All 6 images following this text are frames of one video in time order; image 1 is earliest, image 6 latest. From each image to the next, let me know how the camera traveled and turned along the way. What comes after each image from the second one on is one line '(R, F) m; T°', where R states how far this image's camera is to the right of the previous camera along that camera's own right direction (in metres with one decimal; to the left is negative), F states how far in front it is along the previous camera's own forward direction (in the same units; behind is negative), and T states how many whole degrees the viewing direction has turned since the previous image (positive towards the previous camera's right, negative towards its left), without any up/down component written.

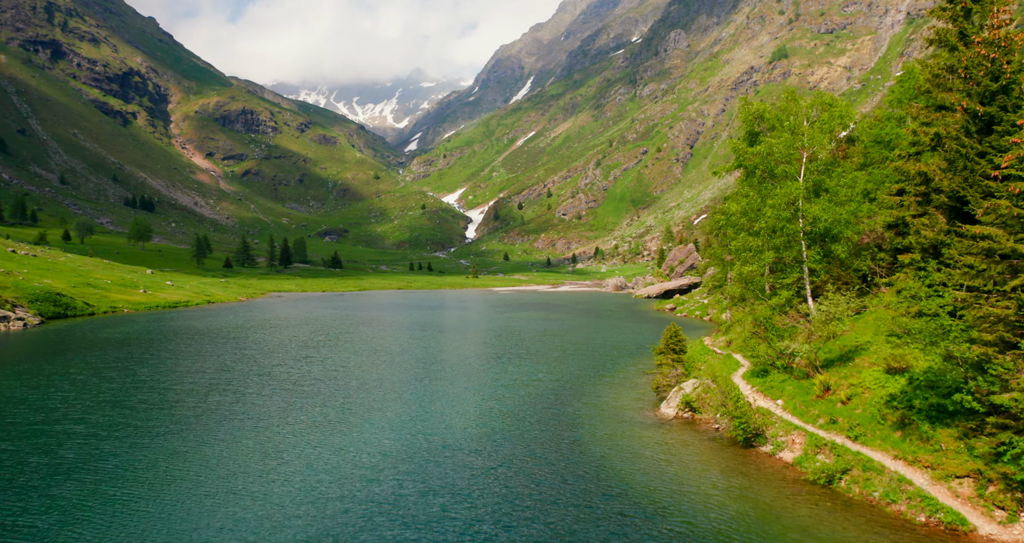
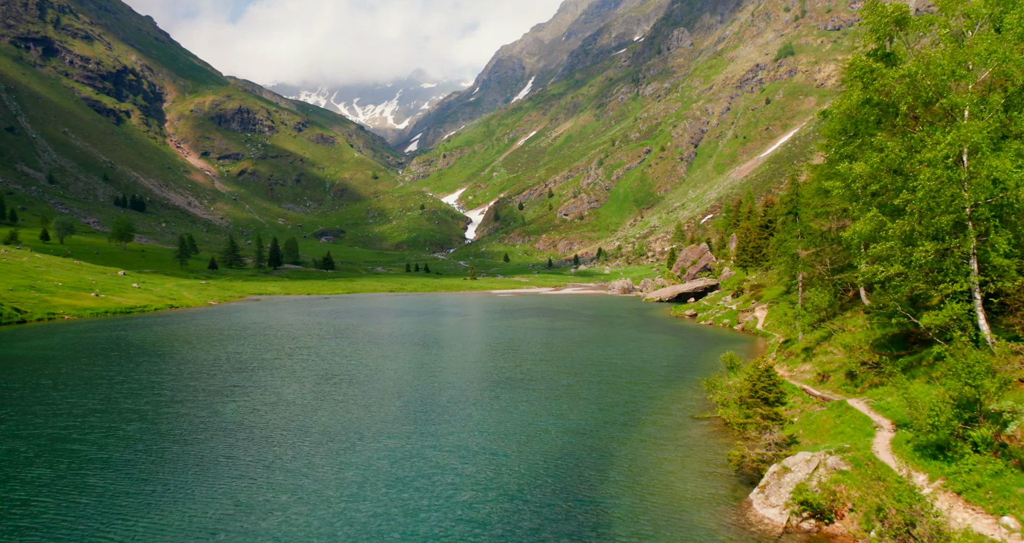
(+0.4, +13.2) m; 0°
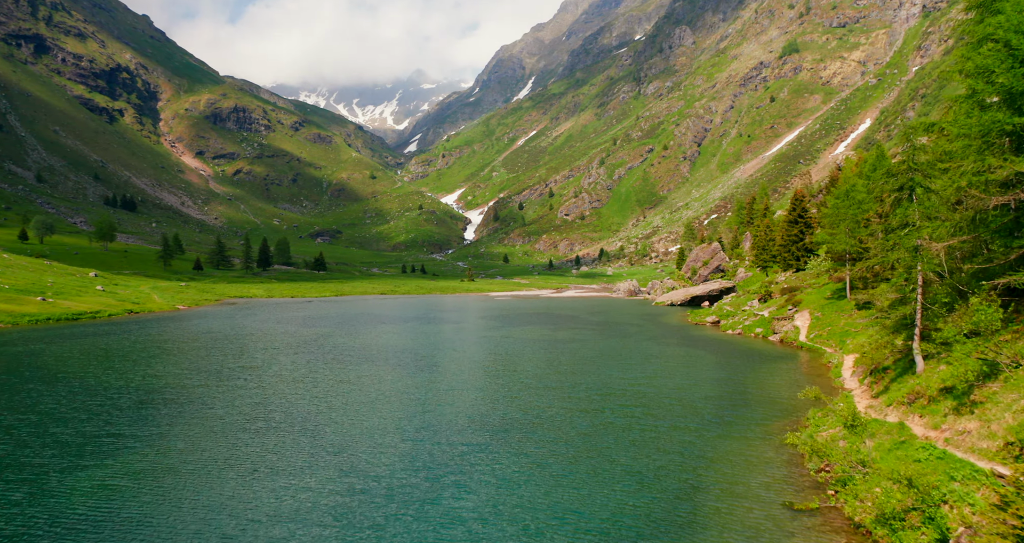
(+0.3, +11.4) m; 0°
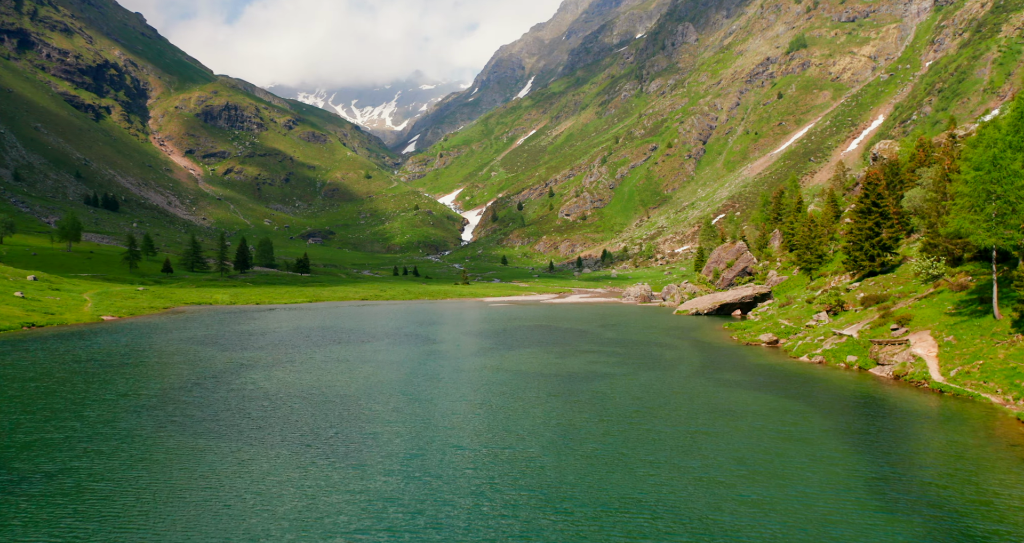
(+0.5, +19.8) m; 0°
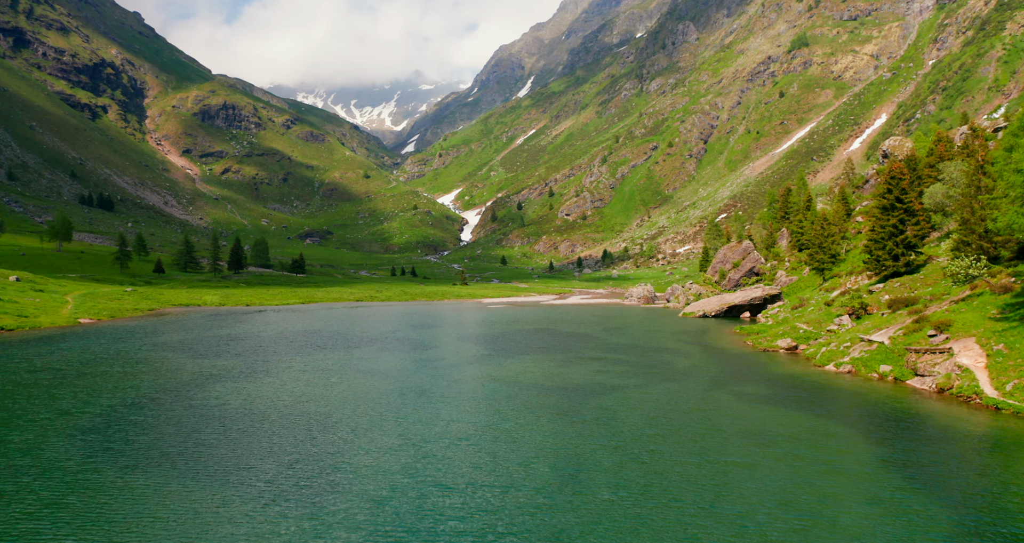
(+0.1, +4.7) m; 0°
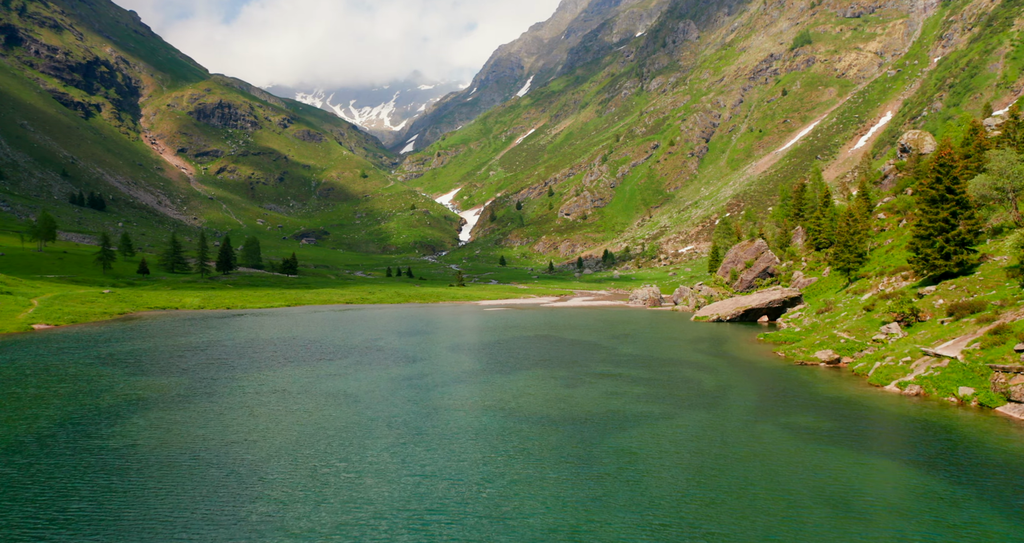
(+0.2, +8.2) m; 0°
